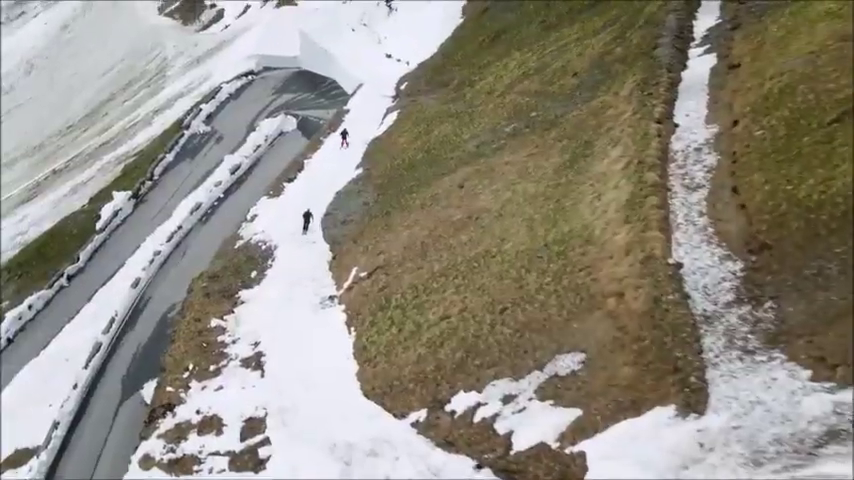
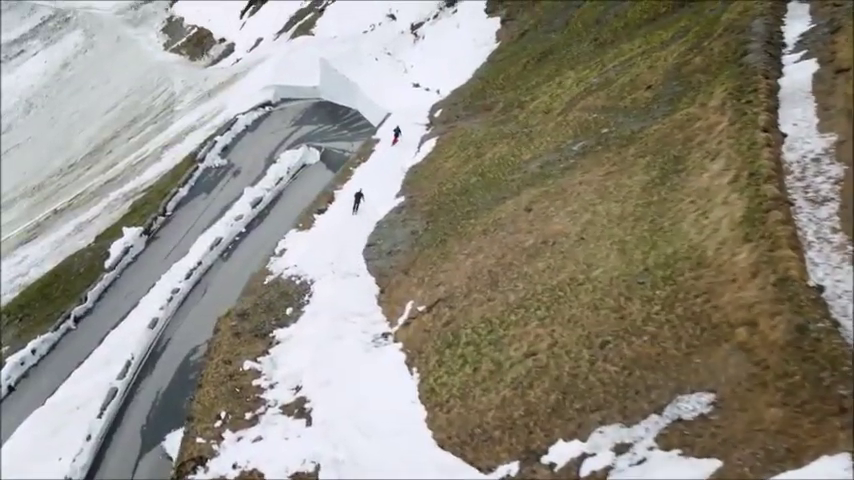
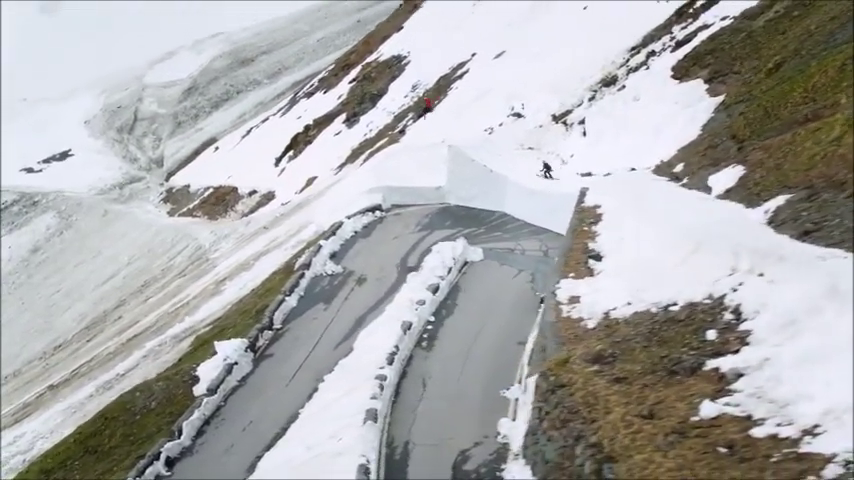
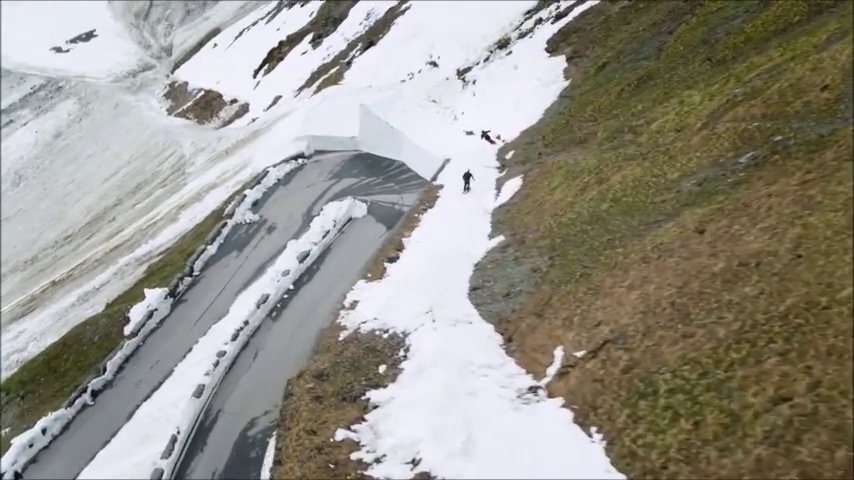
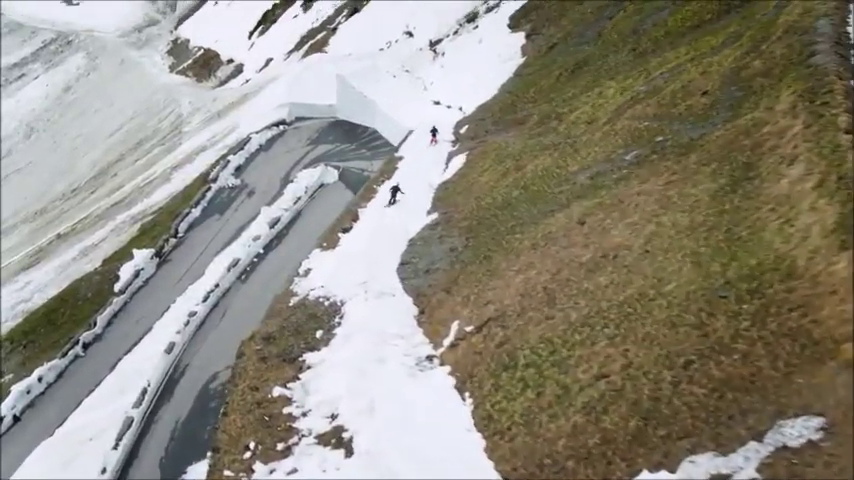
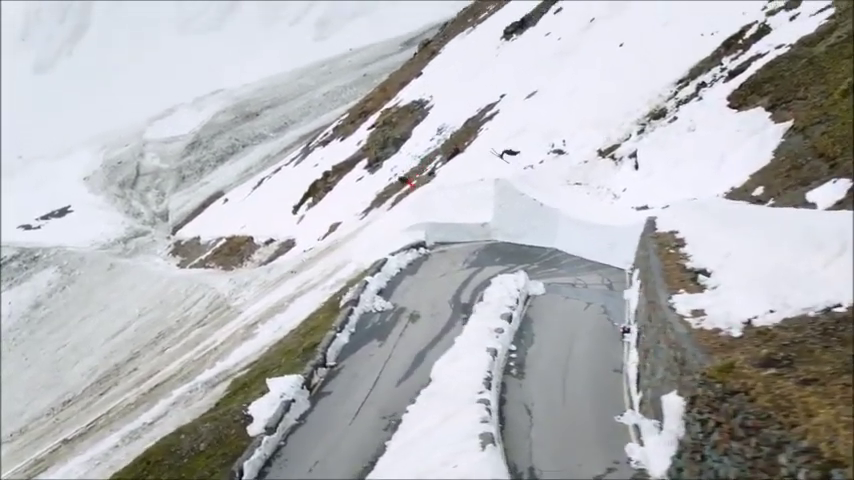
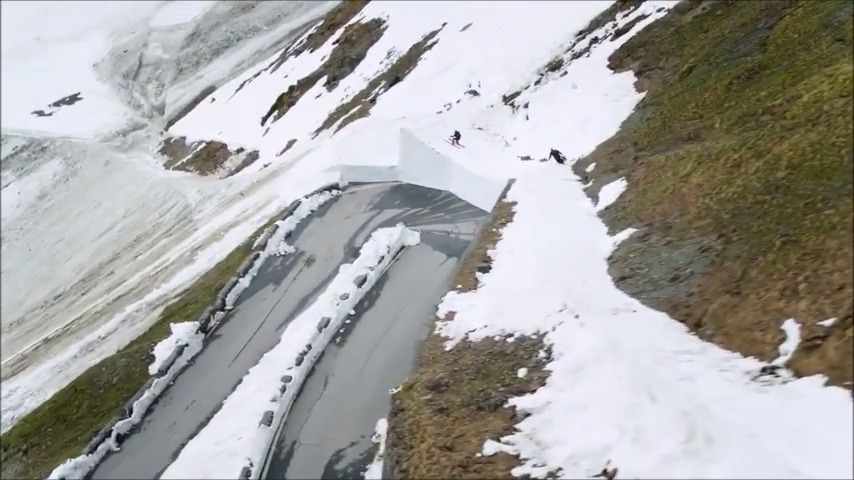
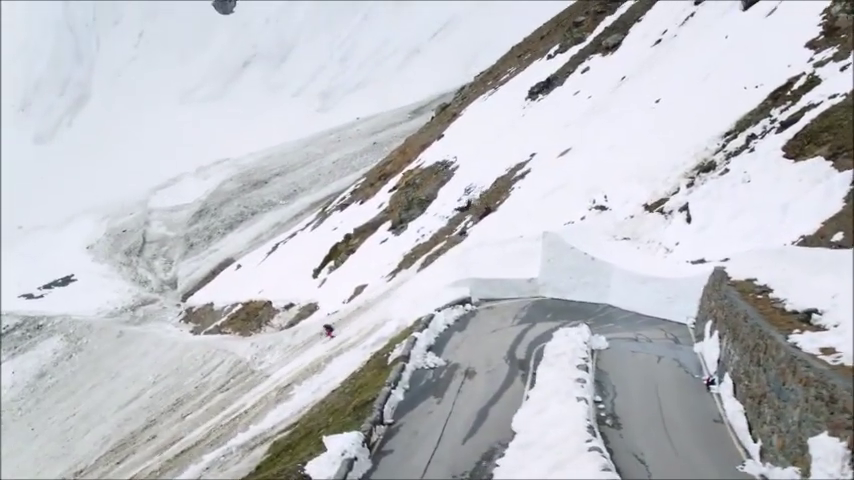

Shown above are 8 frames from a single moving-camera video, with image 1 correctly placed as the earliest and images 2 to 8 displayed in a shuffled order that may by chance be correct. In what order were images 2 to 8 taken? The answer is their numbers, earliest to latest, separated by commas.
2, 5, 4, 7, 3, 6, 8
